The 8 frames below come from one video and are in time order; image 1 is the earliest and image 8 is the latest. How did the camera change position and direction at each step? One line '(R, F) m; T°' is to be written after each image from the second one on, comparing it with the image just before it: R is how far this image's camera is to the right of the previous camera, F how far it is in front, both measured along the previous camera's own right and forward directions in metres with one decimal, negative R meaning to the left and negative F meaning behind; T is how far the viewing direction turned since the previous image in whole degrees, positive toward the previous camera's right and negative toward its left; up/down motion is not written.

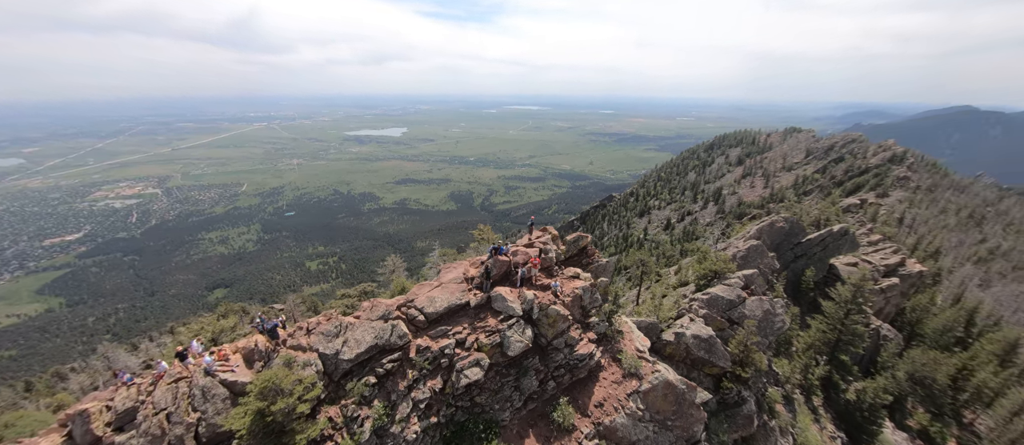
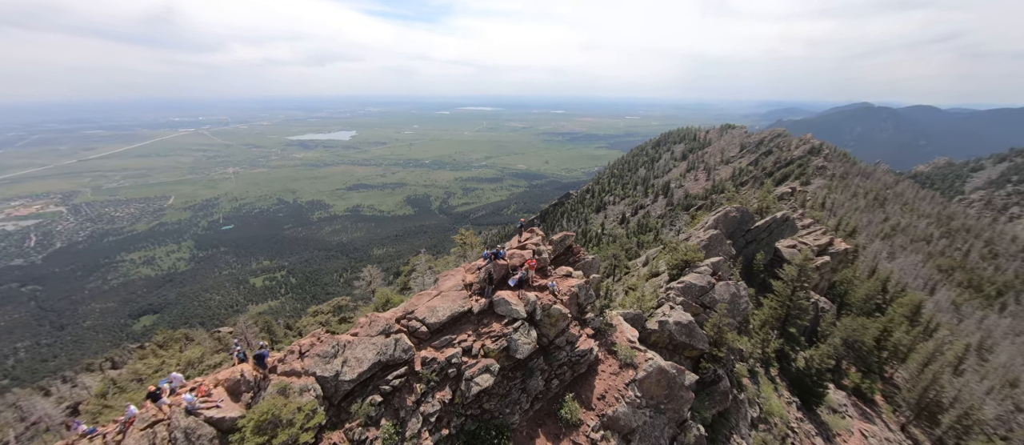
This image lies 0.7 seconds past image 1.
(-1.2, 0.0) m; +6°
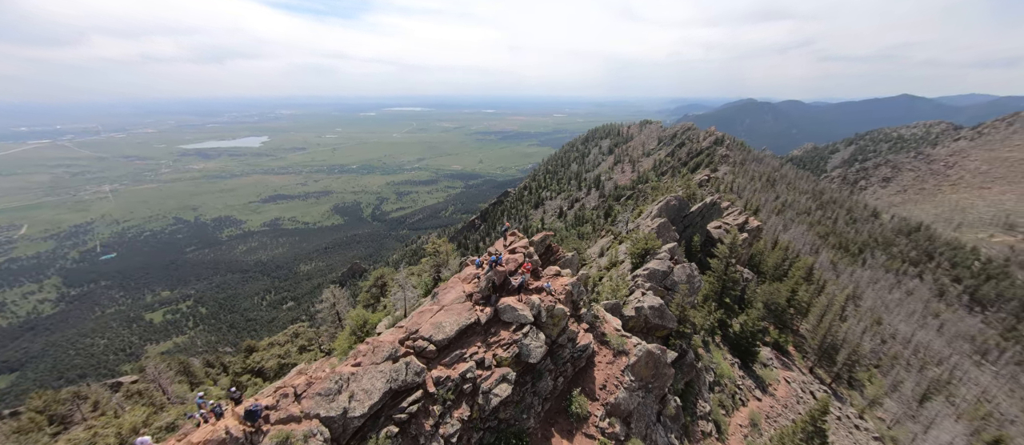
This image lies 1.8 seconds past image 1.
(-1.9, +0.3) m; +10°
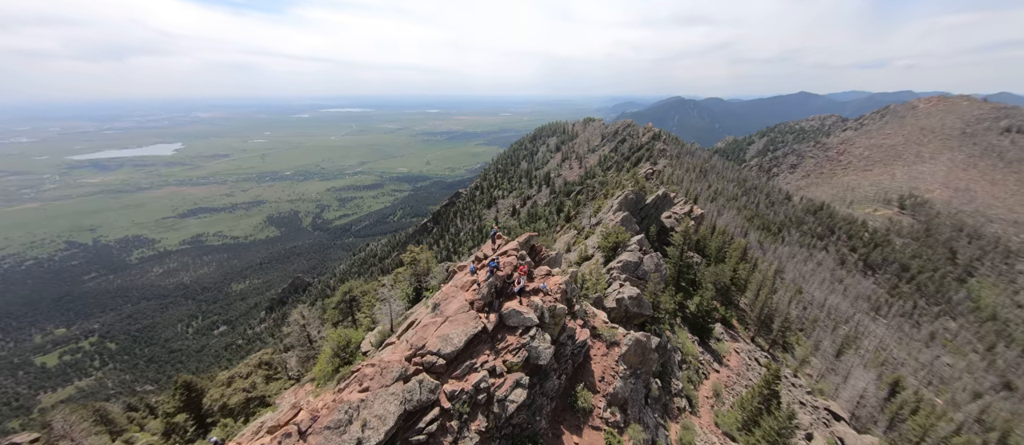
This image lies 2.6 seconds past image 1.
(-1.5, +0.2) m; +8°
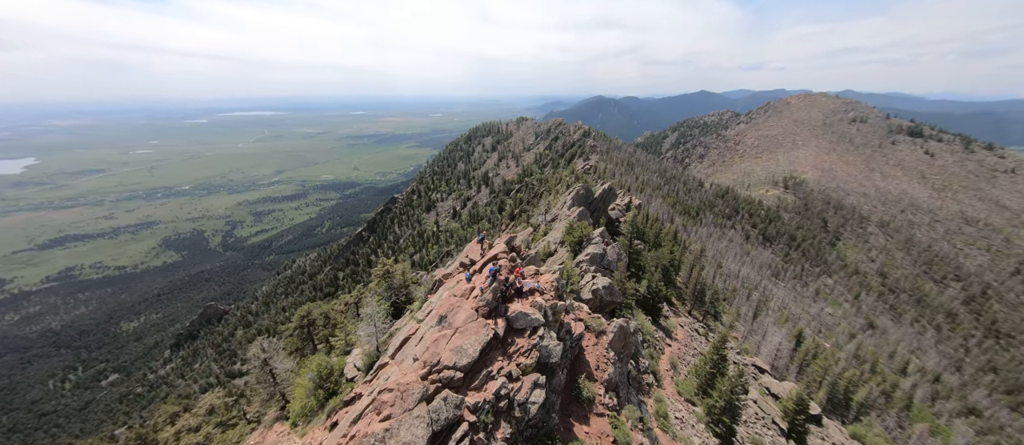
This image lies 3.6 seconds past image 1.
(-1.9, +0.2) m; +10°
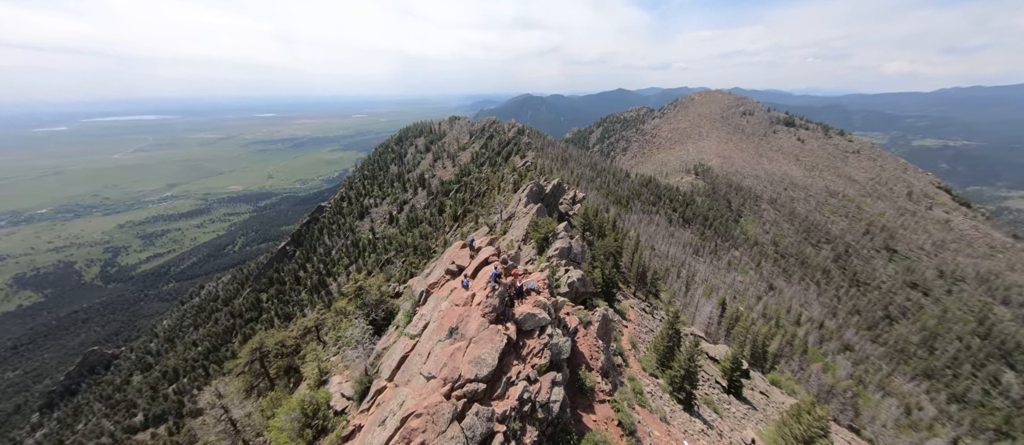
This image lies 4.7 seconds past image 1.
(-1.9, +0.3) m; +10°
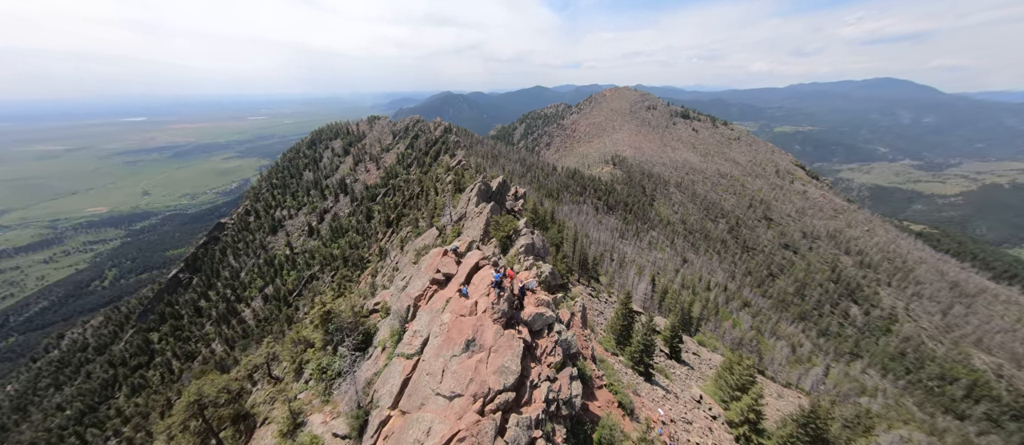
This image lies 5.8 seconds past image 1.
(-2.1, +0.4) m; +11°
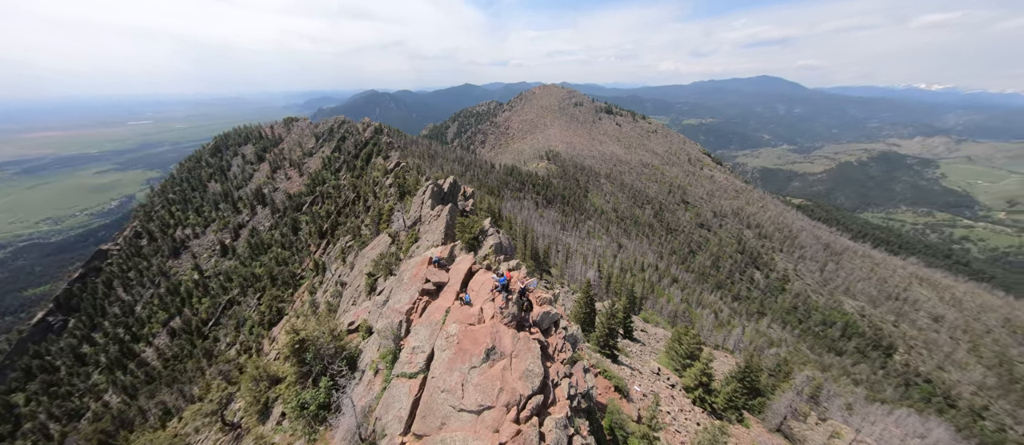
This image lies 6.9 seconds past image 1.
(-1.9, +0.3) m; +10°
